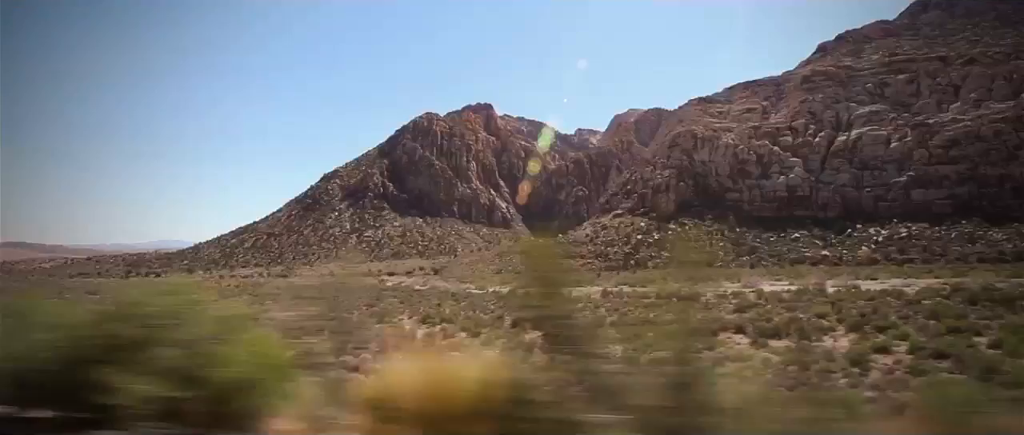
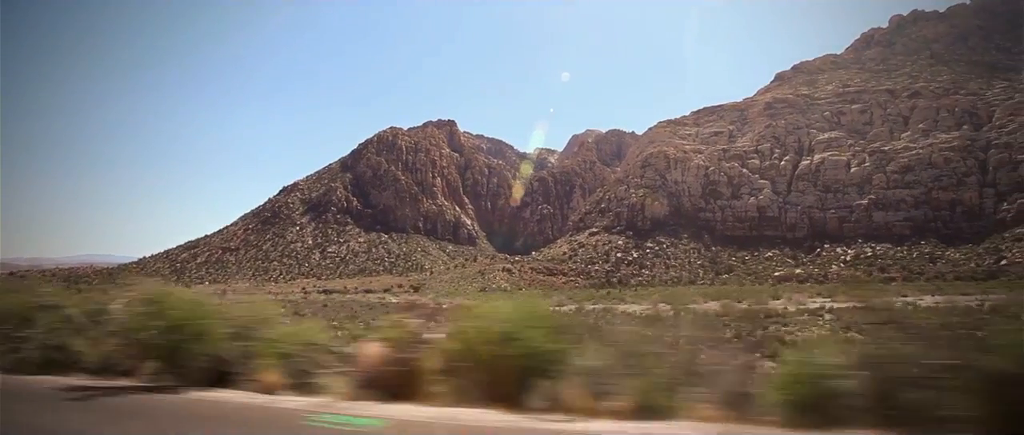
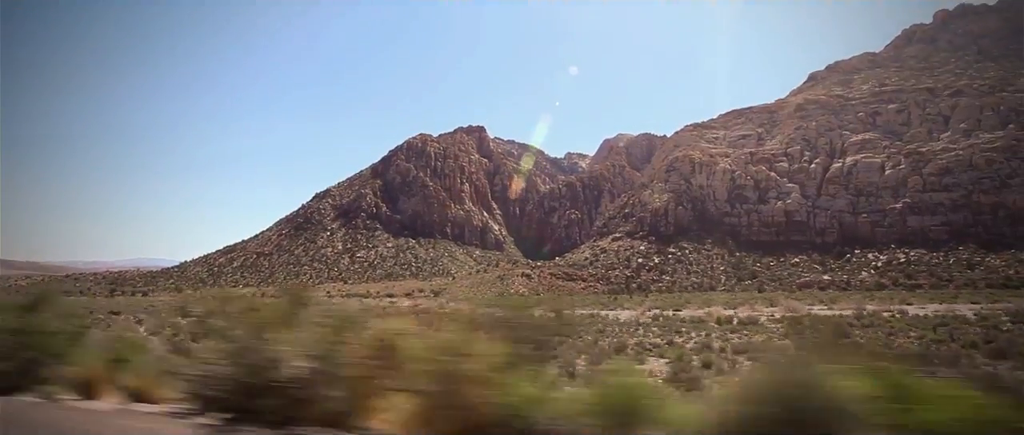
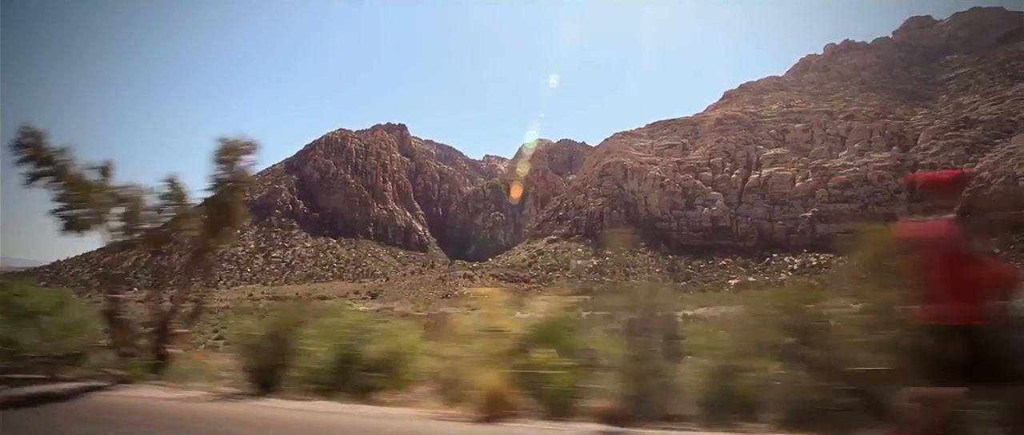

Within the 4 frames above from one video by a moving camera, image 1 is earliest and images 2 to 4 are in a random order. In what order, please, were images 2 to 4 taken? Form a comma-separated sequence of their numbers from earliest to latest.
3, 2, 4
